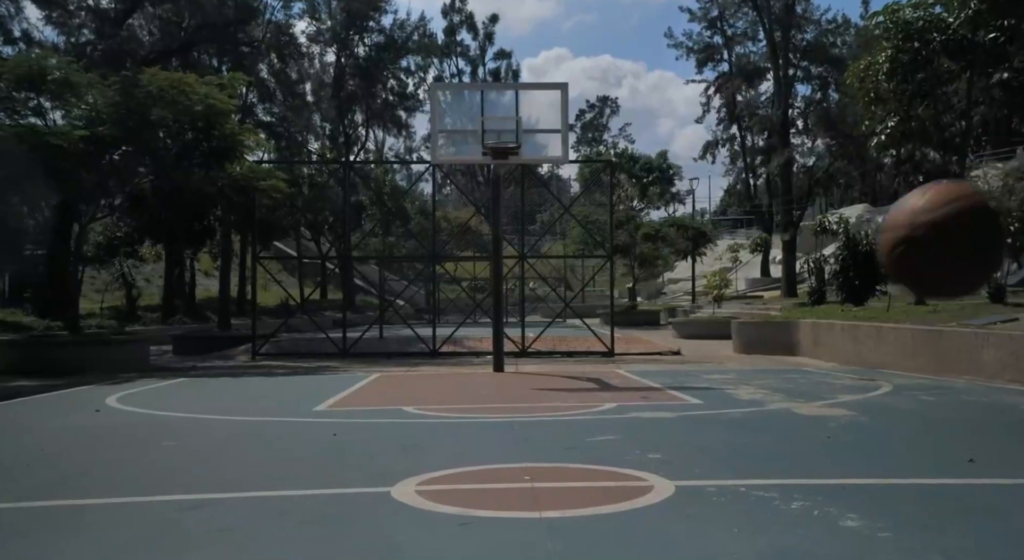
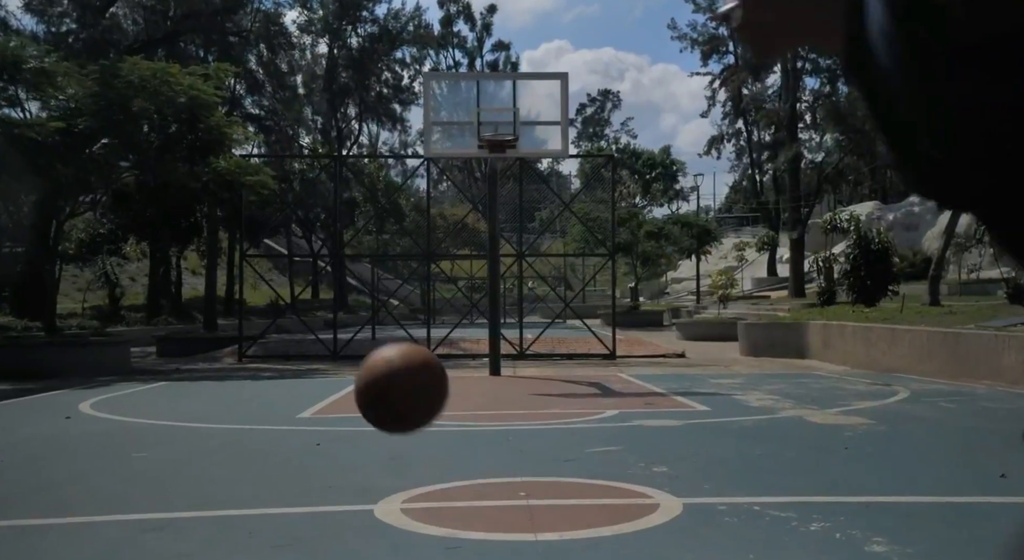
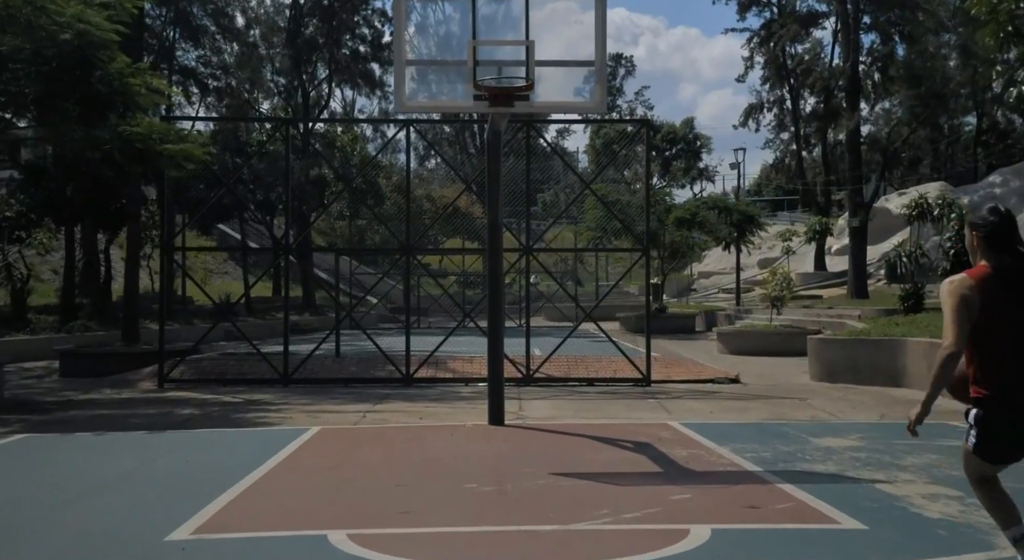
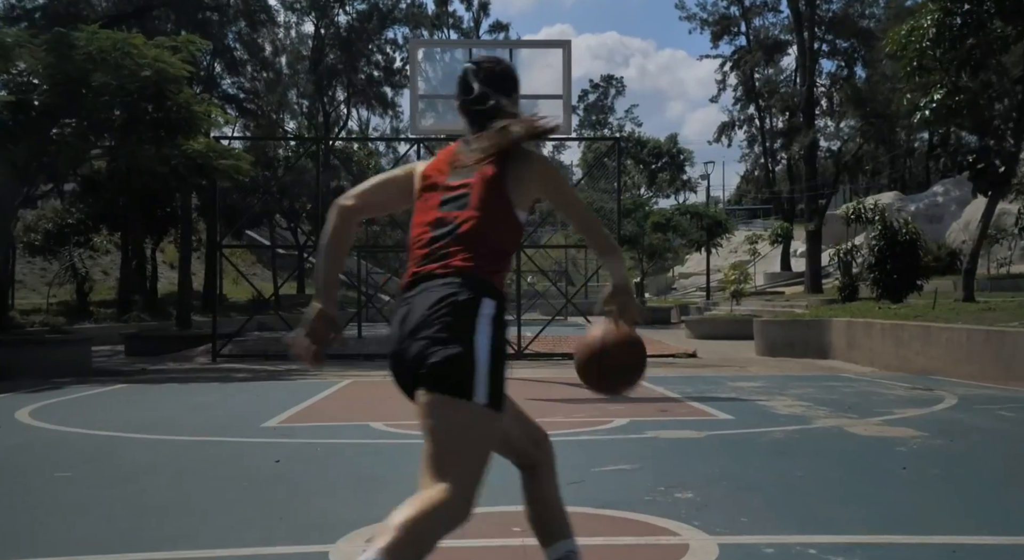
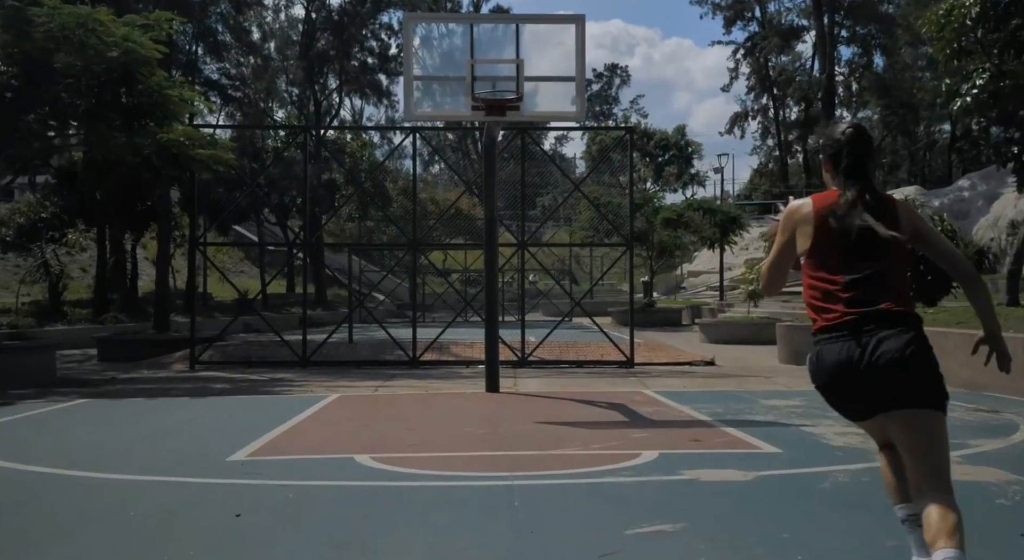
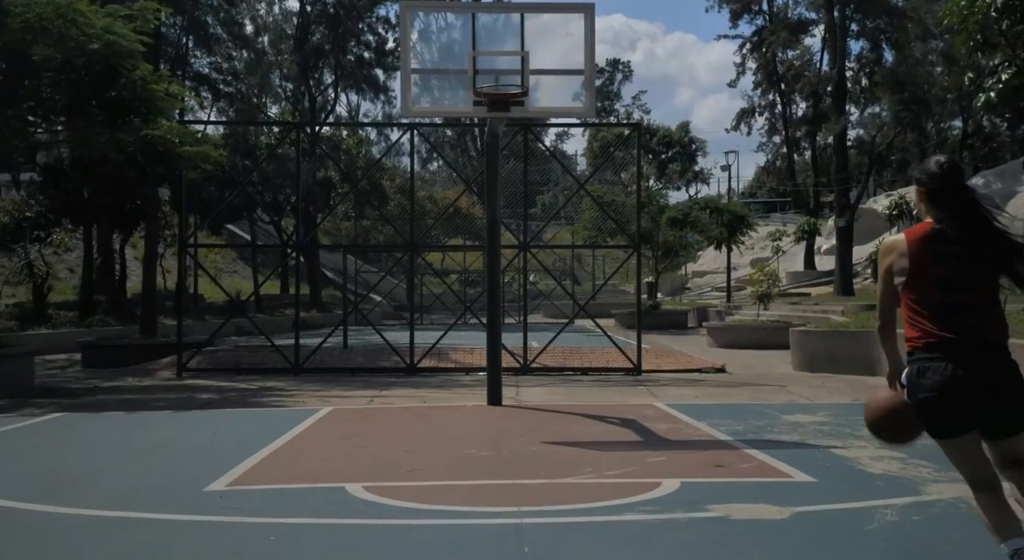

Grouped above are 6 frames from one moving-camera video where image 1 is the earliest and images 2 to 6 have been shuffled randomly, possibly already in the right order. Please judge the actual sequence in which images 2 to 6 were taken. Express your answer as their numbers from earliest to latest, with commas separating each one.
2, 4, 5, 6, 3
